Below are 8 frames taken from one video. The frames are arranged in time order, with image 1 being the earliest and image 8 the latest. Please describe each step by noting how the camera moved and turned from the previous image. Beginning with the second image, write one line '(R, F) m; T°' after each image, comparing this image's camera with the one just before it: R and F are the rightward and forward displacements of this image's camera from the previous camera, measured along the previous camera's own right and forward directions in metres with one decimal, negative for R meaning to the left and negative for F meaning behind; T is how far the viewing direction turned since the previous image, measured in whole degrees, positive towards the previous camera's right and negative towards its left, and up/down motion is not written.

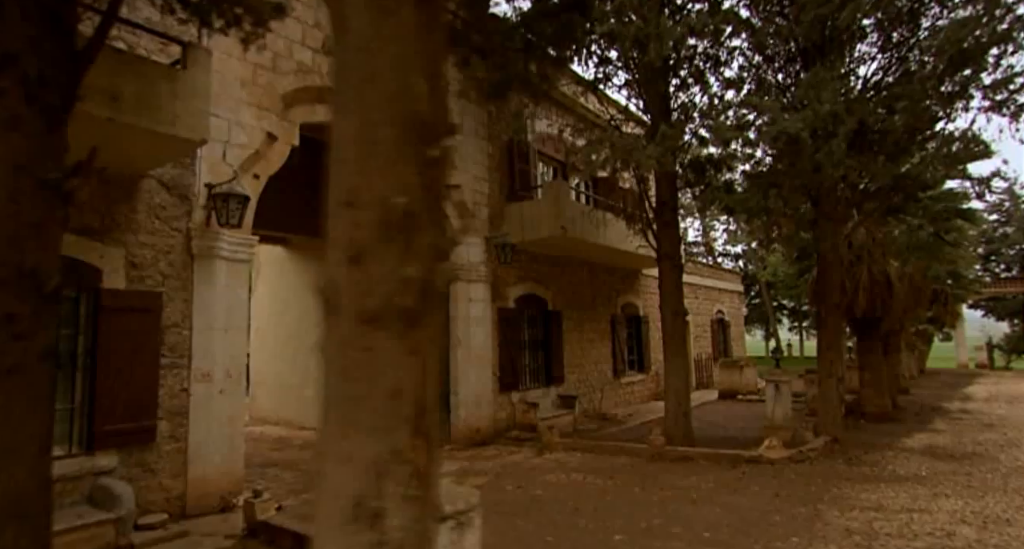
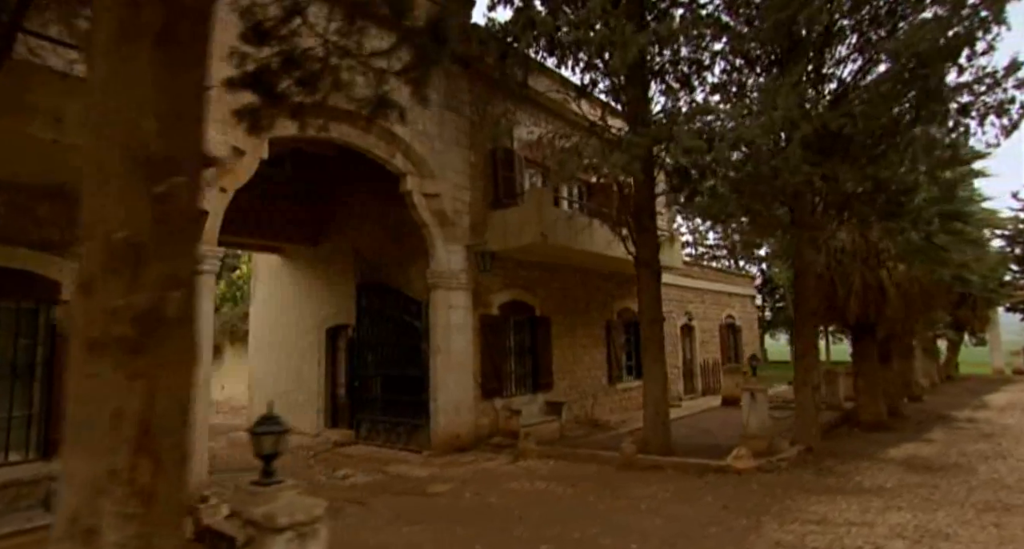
(+0.7, 0.0) m; -3°
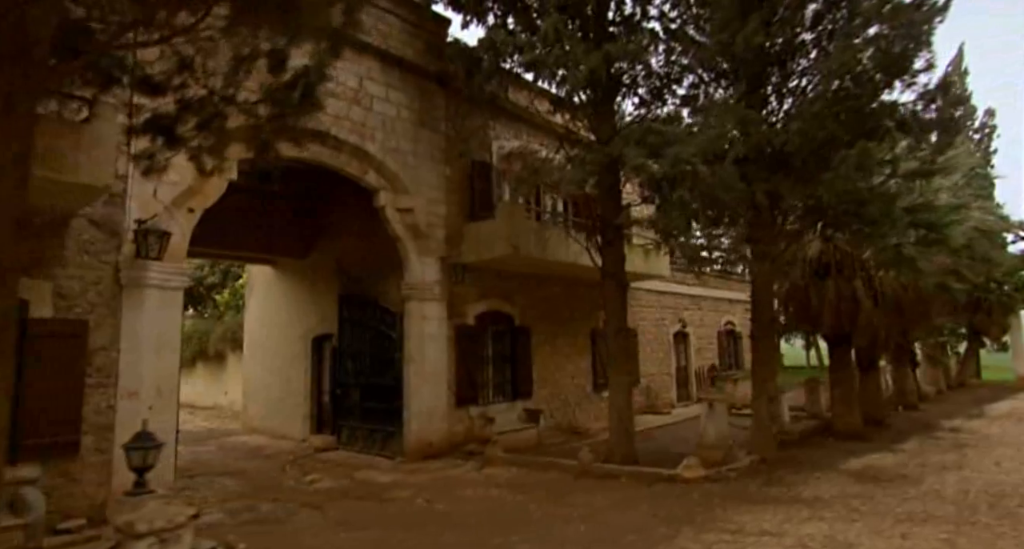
(+0.8, -0.2) m; -2°
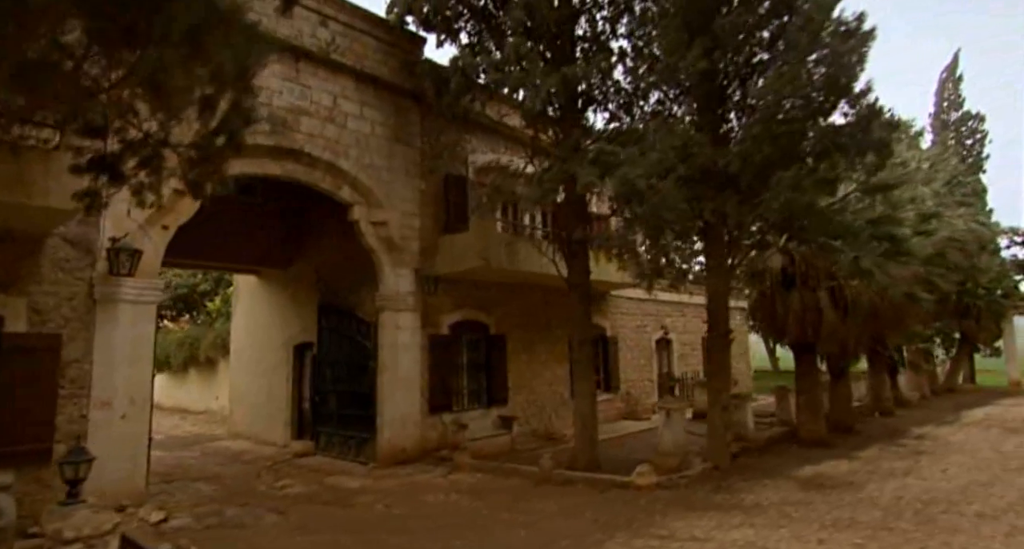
(+0.5, -0.3) m; 0°
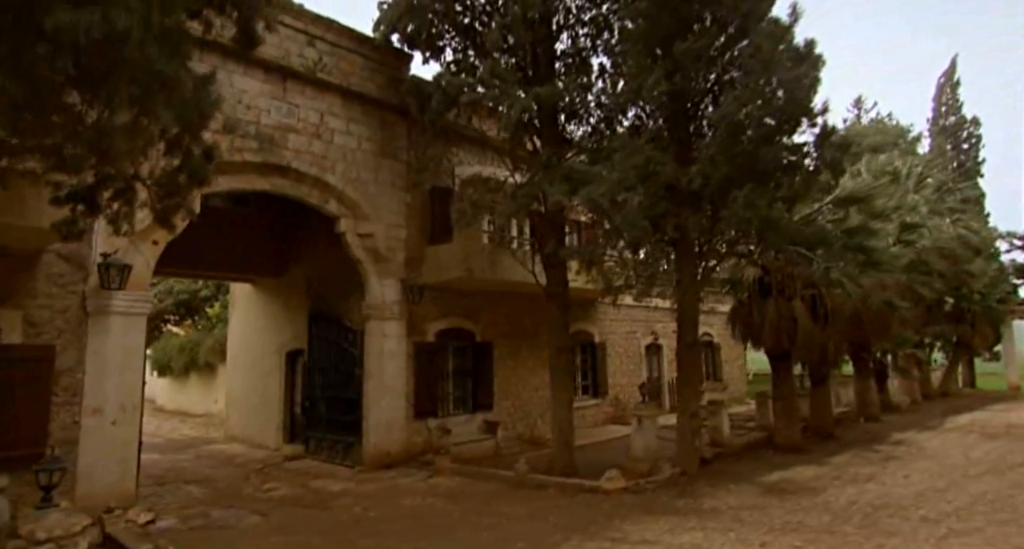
(+0.4, -0.3) m; -1°
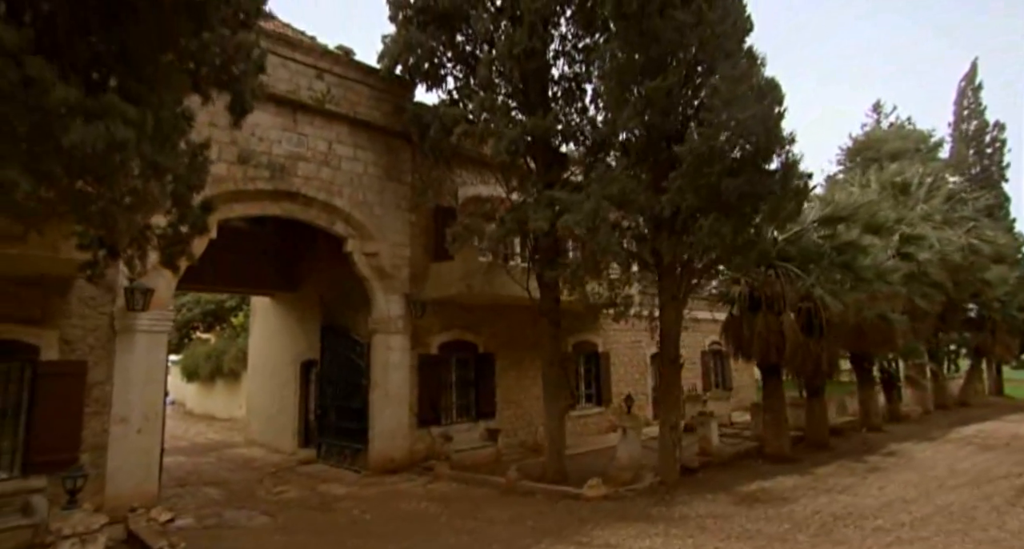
(+0.5, -0.5) m; -3°
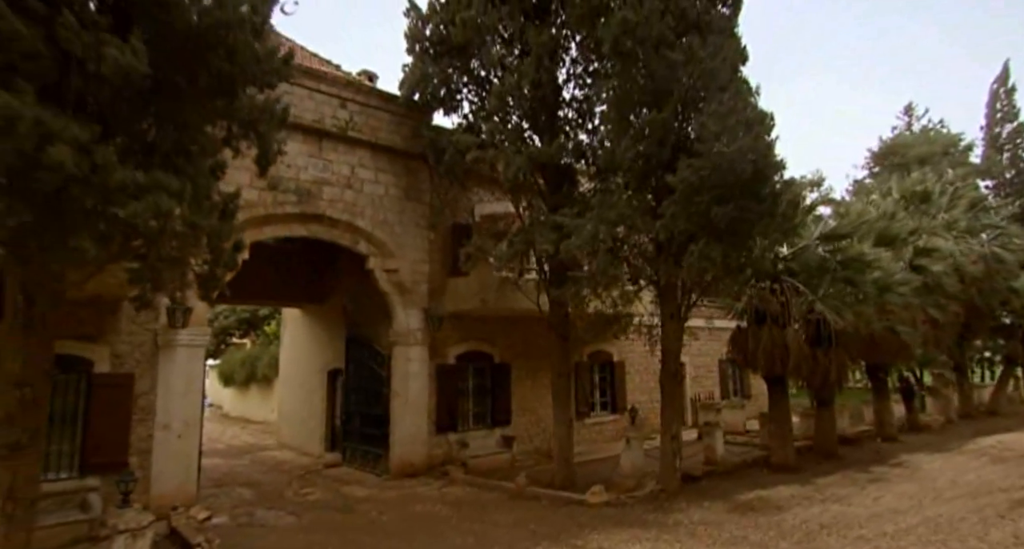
(+0.3, -0.5) m; -3°
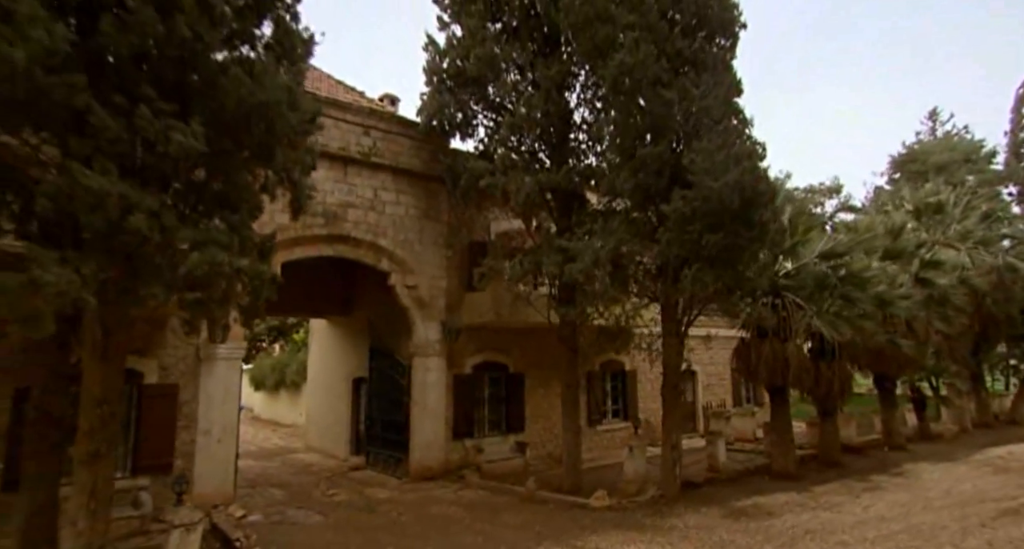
(+0.2, -0.7) m; -2°
